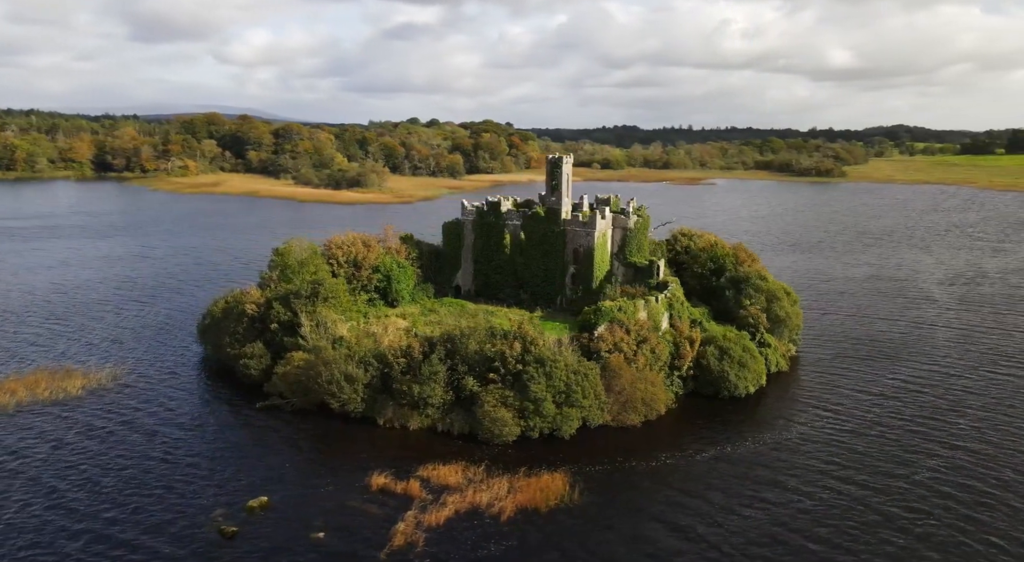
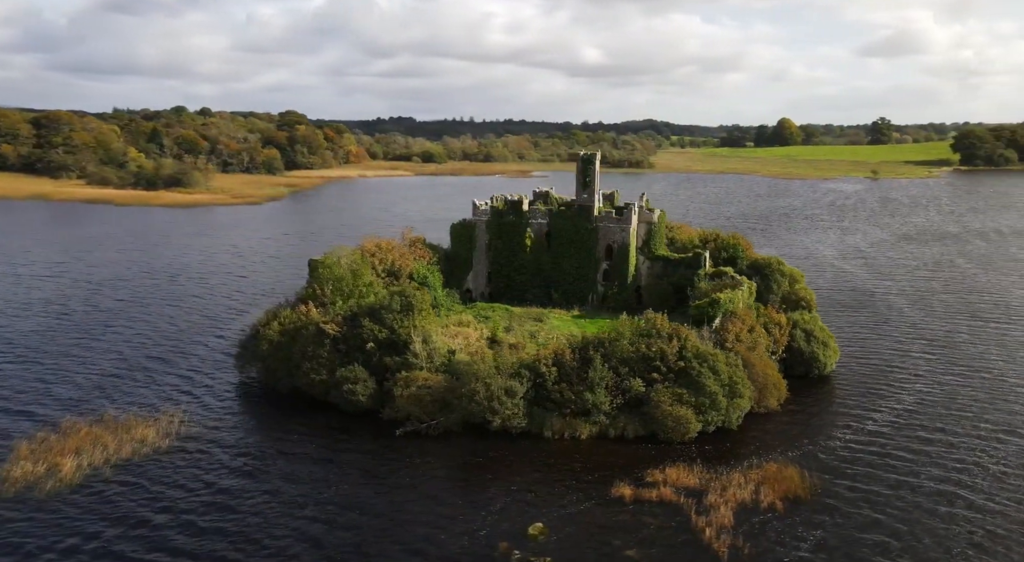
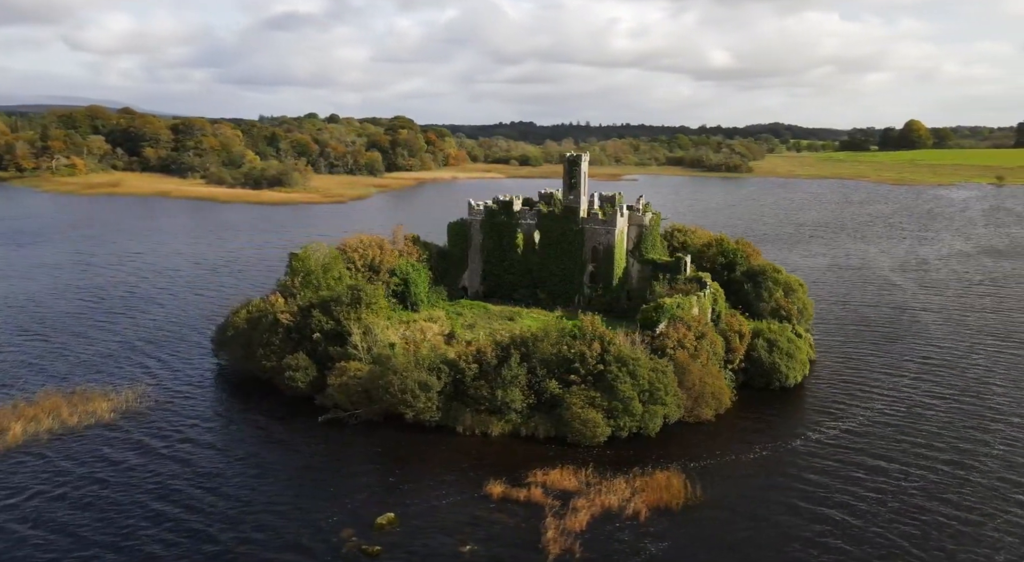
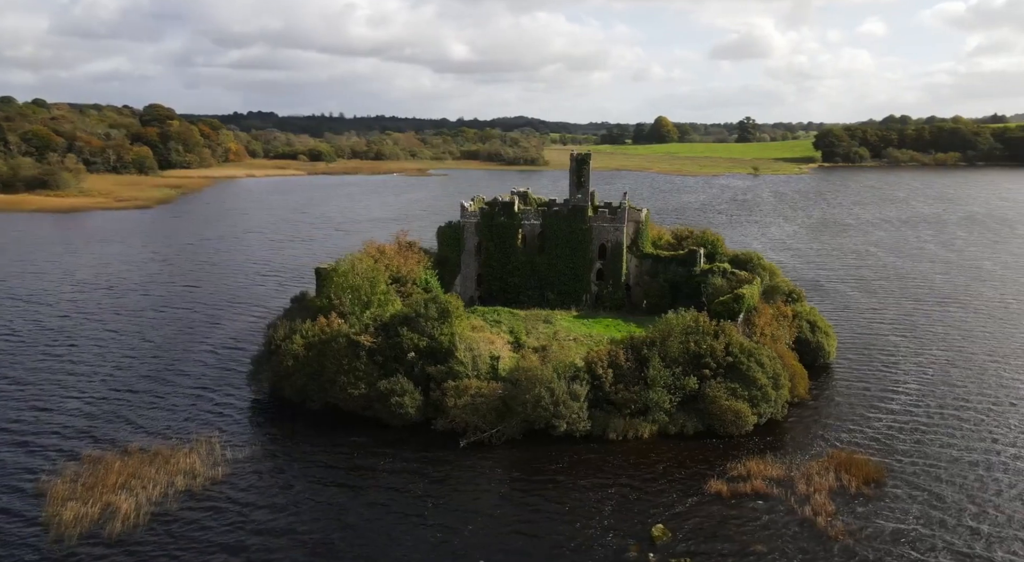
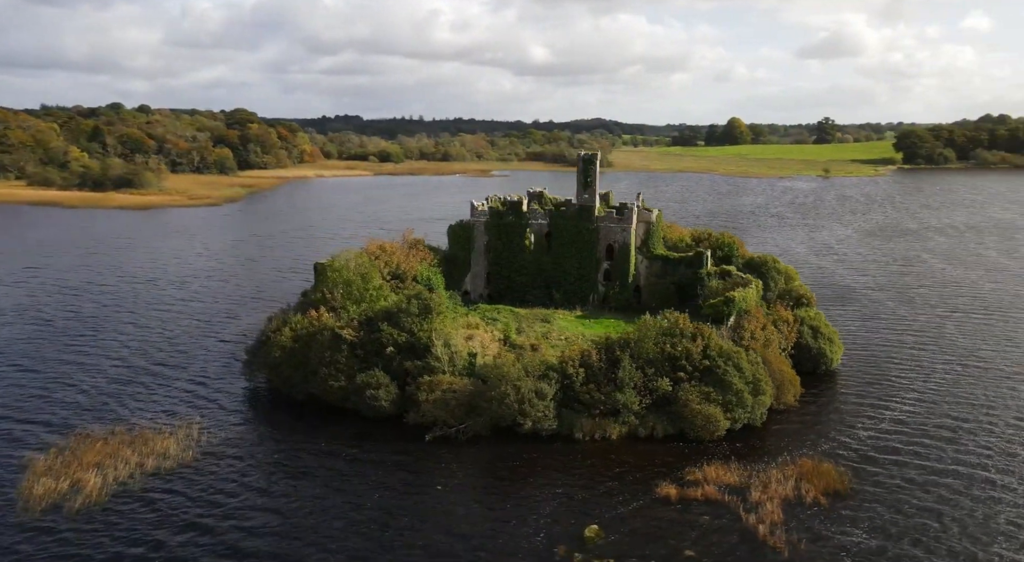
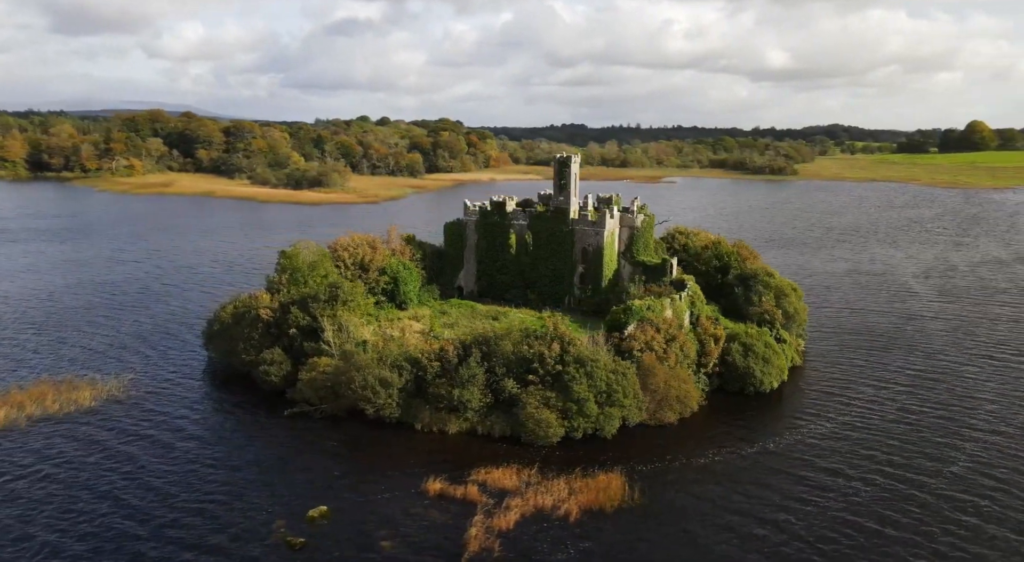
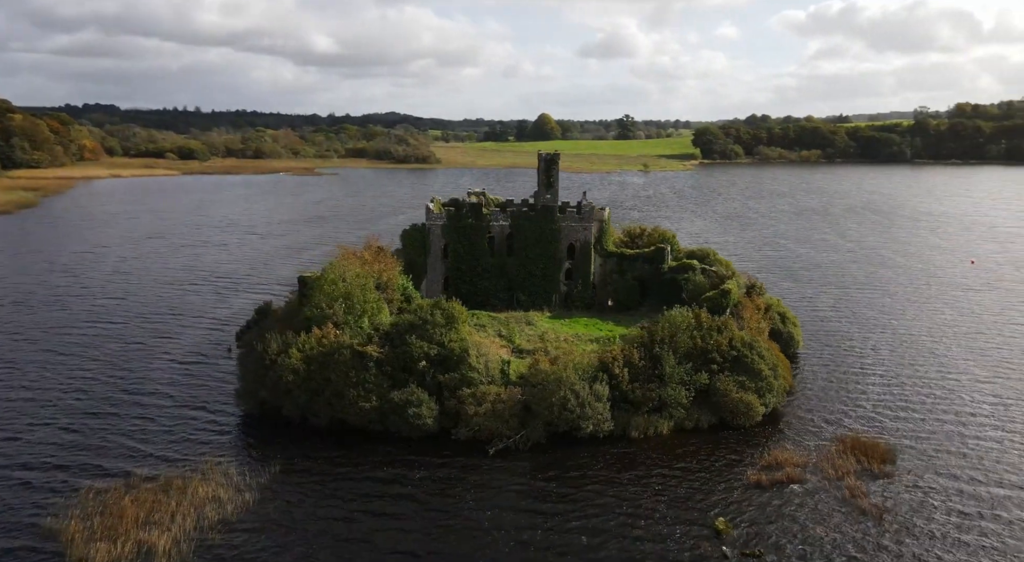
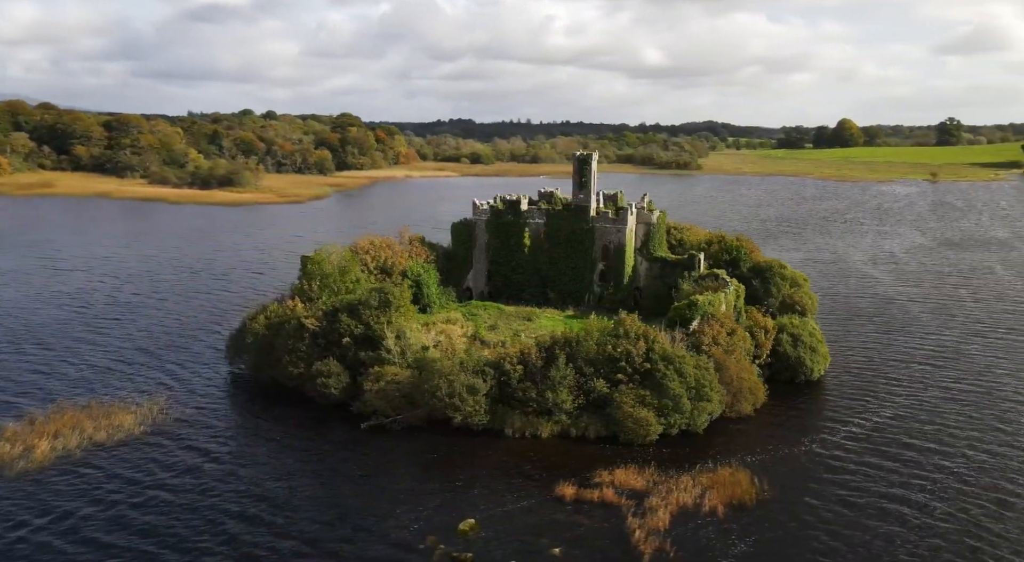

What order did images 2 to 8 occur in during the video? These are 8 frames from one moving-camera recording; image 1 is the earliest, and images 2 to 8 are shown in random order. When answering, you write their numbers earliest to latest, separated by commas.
6, 3, 8, 2, 5, 4, 7
